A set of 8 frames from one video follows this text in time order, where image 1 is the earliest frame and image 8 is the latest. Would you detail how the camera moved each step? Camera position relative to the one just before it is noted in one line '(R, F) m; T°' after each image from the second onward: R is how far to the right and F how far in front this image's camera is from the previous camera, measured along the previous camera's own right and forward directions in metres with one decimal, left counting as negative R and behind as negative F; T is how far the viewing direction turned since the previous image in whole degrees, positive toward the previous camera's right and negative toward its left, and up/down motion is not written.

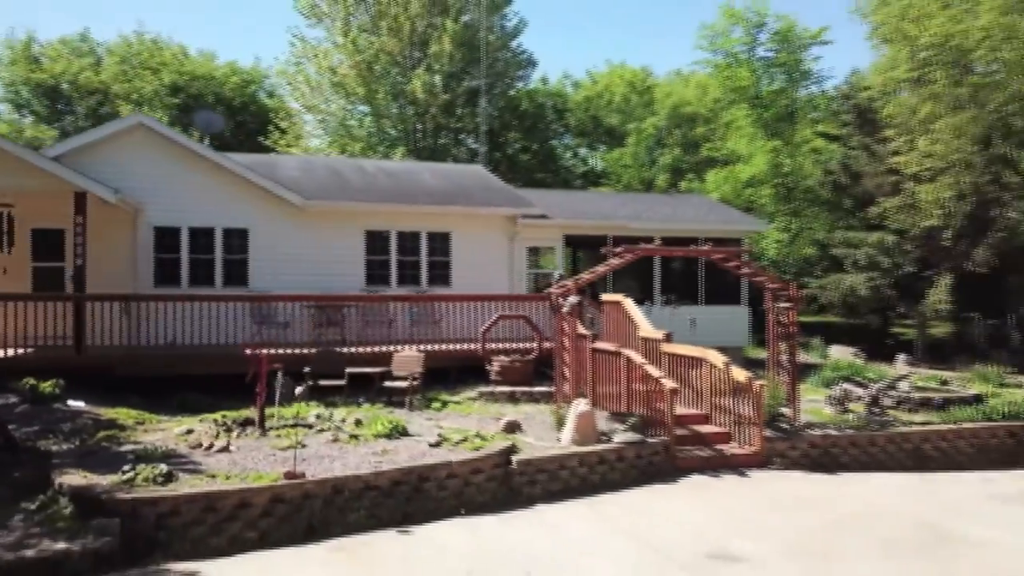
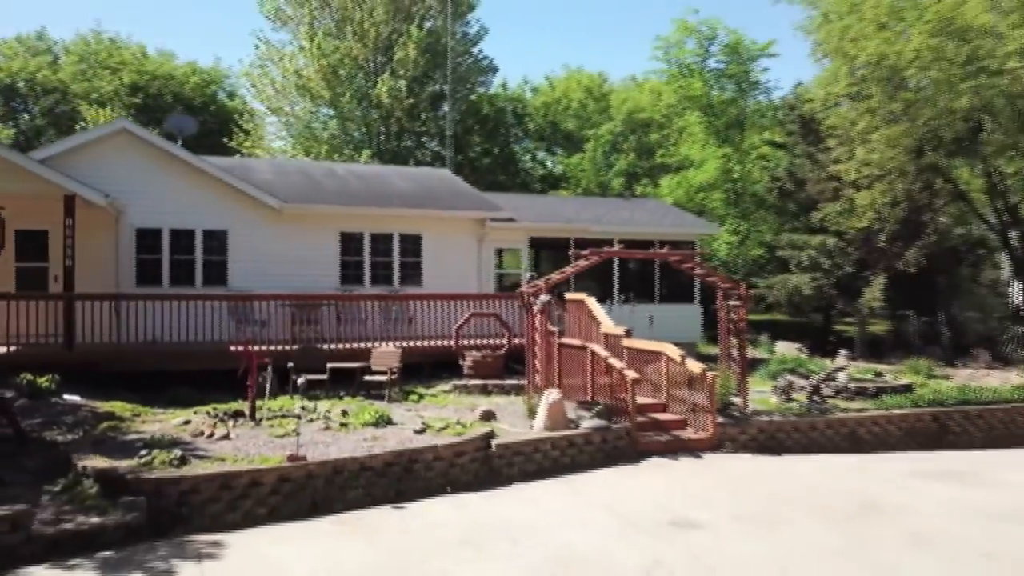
(-0.3, -0.9) m; +3°
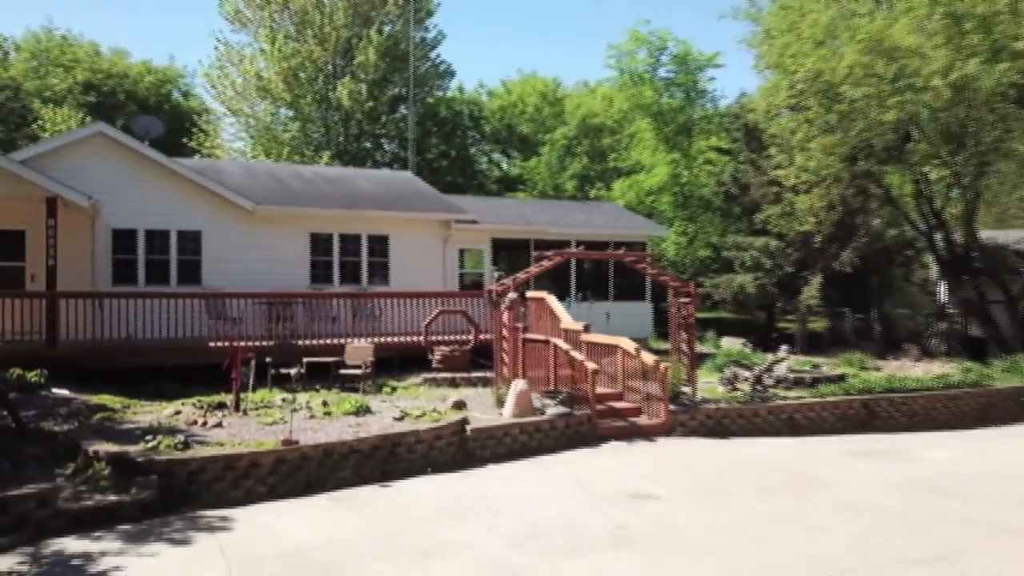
(-0.3, -0.9) m; +4°
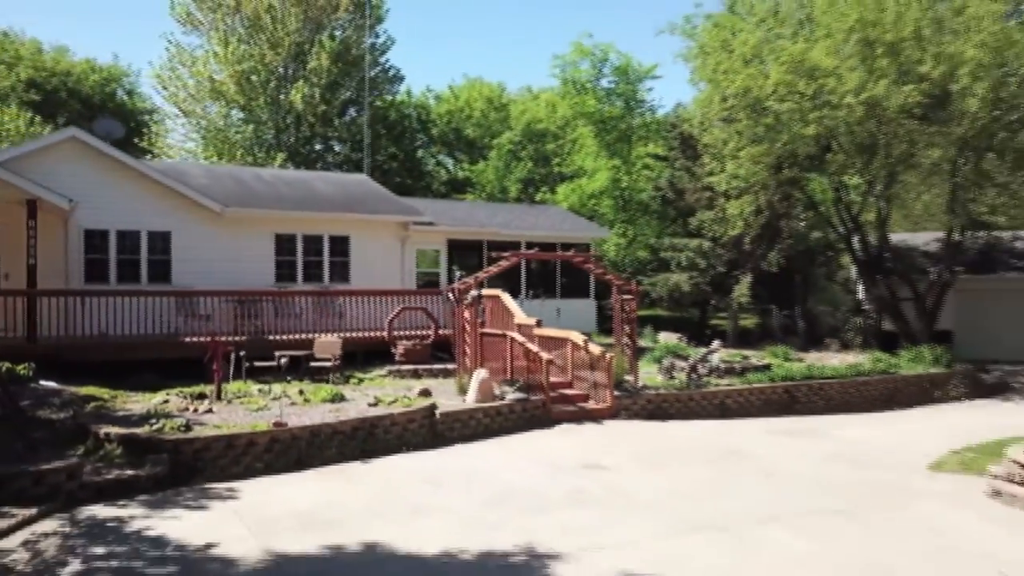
(-0.4, -1.3) m; +4°
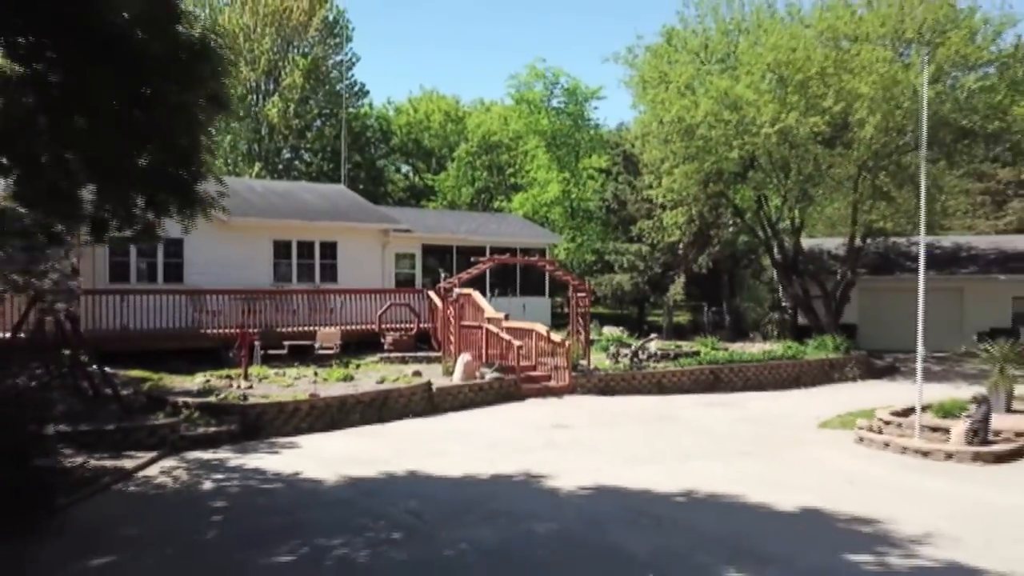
(-0.8, -3.0) m; +4°
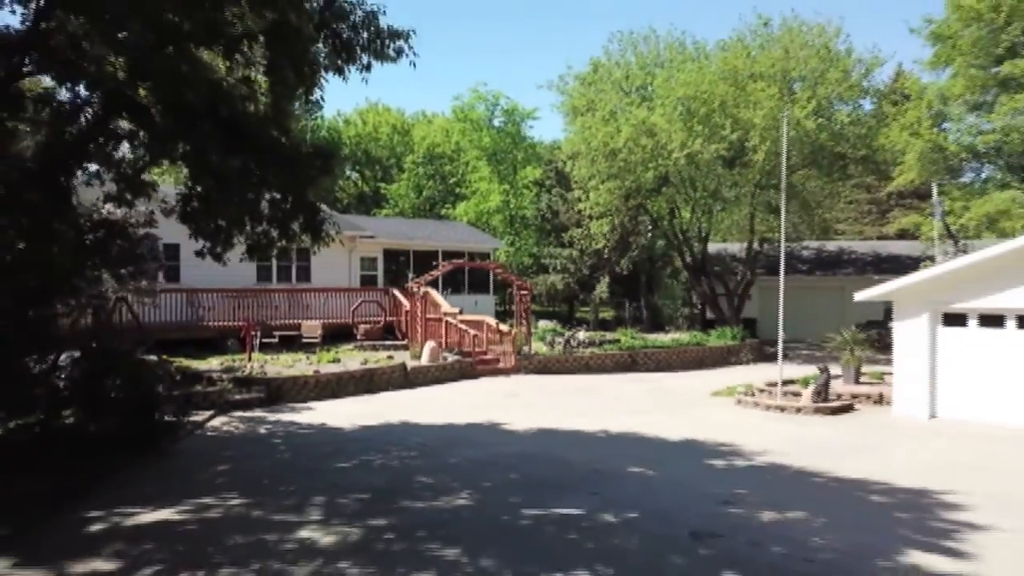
(-0.7, -3.8) m; +5°
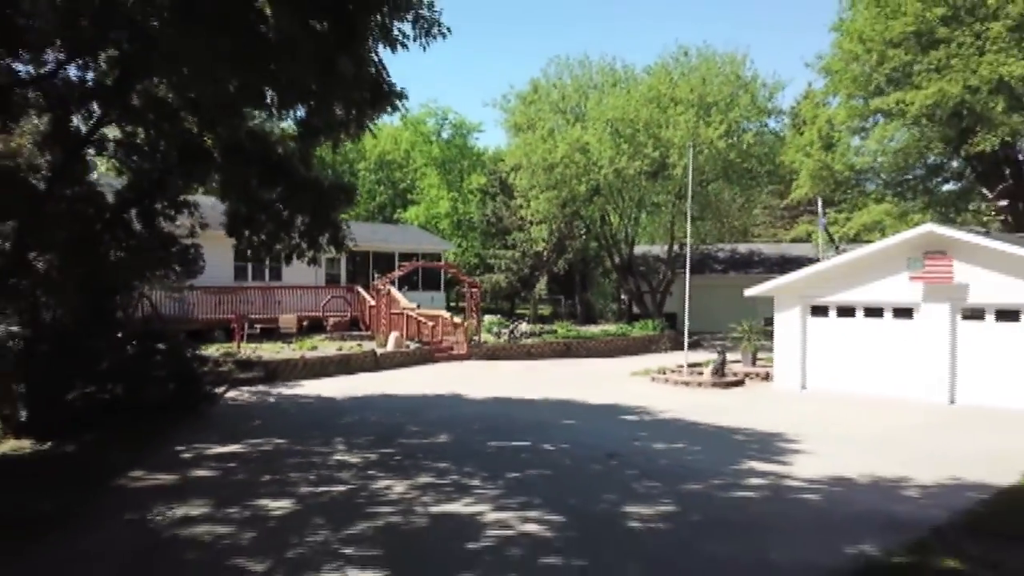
(-0.5, -3.5) m; +4°
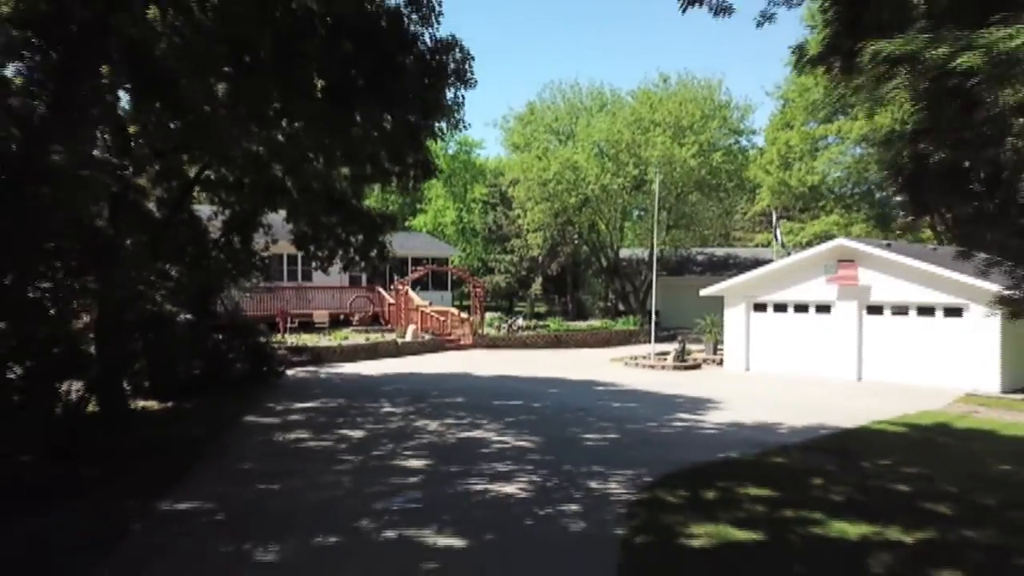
(0.0, -4.5) m; 0°
